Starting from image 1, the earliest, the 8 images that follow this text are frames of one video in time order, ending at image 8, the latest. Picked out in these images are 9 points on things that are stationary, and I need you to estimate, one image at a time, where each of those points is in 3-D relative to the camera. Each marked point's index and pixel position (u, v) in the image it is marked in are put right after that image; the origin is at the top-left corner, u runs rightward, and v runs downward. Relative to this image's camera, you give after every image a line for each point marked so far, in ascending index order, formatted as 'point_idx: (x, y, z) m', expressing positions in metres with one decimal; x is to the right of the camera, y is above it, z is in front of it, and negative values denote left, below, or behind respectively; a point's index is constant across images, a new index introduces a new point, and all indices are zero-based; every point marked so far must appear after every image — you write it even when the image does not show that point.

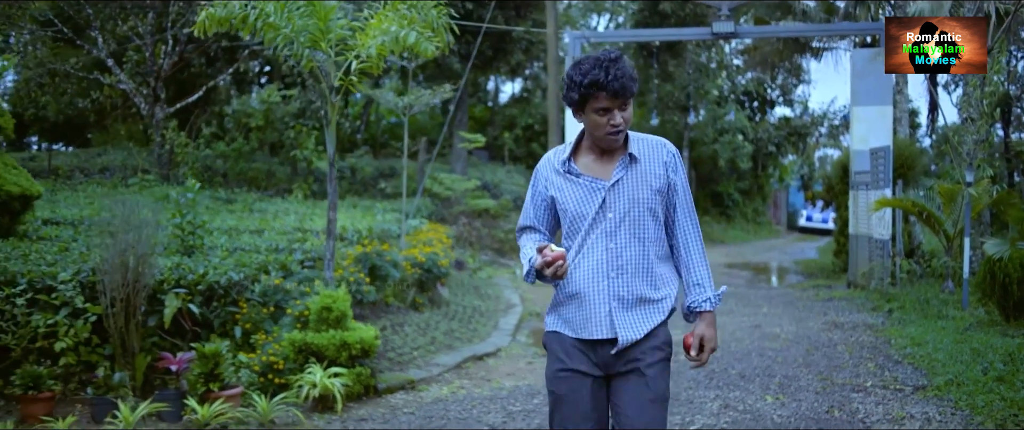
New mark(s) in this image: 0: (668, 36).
0: (+1.2, +1.4, +8.6) m
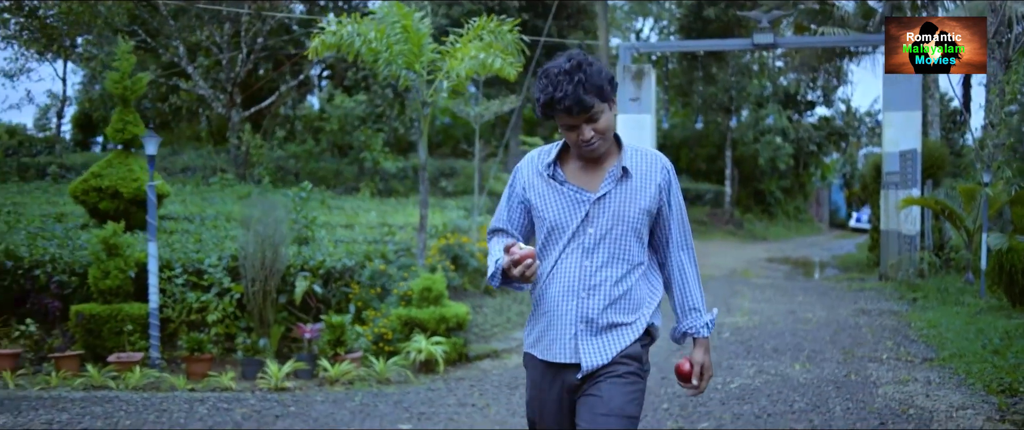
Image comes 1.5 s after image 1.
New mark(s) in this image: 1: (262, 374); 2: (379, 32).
0: (+1.7, +1.4, +9.5) m
1: (-1.1, -0.7, +5.2) m
2: (-0.8, +1.0, +6.7) m
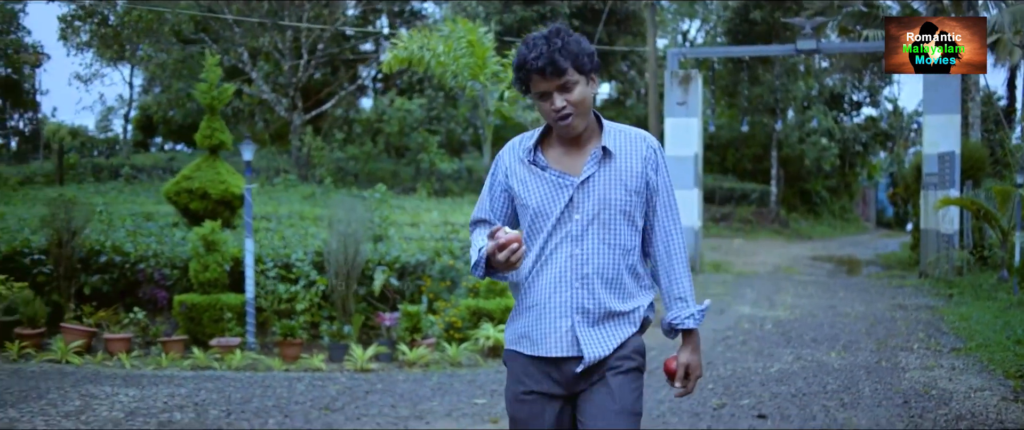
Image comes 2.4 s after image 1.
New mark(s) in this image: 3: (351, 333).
0: (+2.1, +1.4, +10.0) m
1: (-0.8, -0.7, +5.8) m
2: (-0.4, +1.0, +7.2) m
3: (-0.9, -0.6, +6.1) m
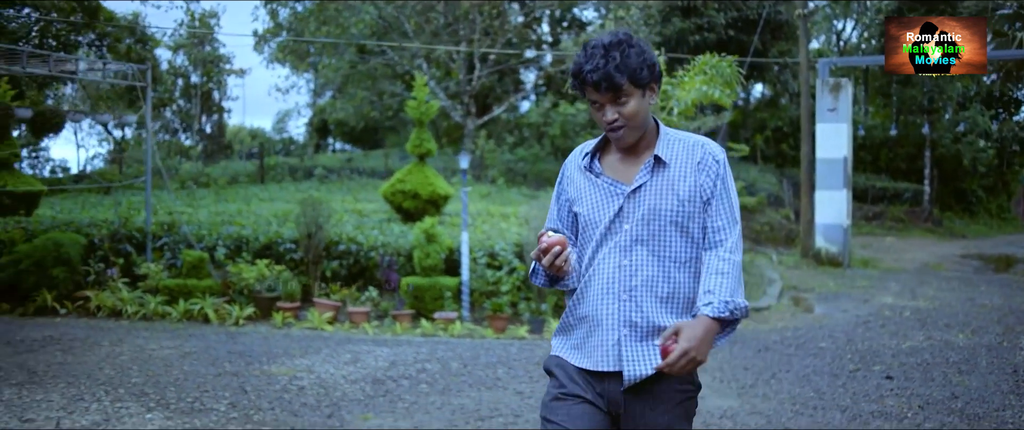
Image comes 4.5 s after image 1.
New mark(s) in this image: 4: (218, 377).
0: (+3.7, +1.4, +10.8) m
1: (+0.2, -0.7, +7.0) m
2: (+0.8, +1.1, +8.4) m
3: (+0.2, -0.6, +7.4) m
4: (-1.4, -0.8, +5.4) m
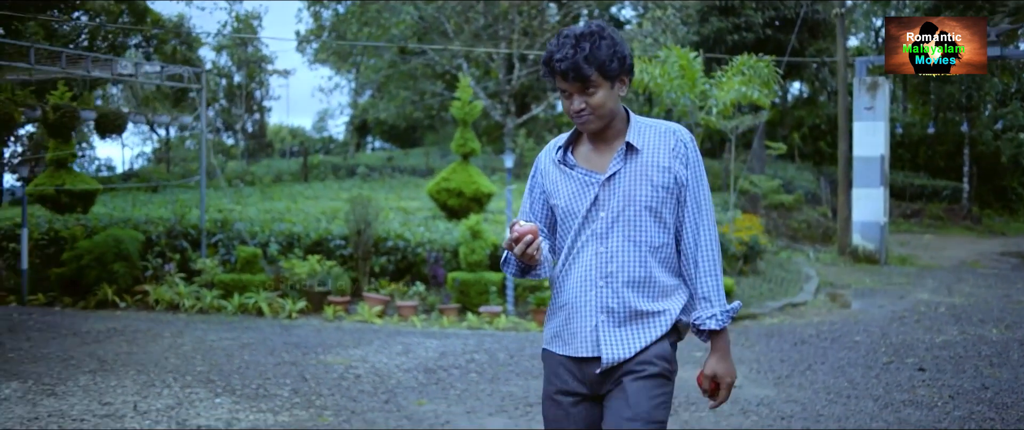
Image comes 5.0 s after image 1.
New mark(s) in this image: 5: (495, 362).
0: (+4.1, +1.4, +11.0) m
1: (+0.5, -0.7, +7.3) m
2: (+1.1, +1.1, +8.6) m
3: (+0.5, -0.6, +7.6) m
4: (-1.2, -0.7, +5.6) m
5: (-0.1, -0.7, +5.8) m
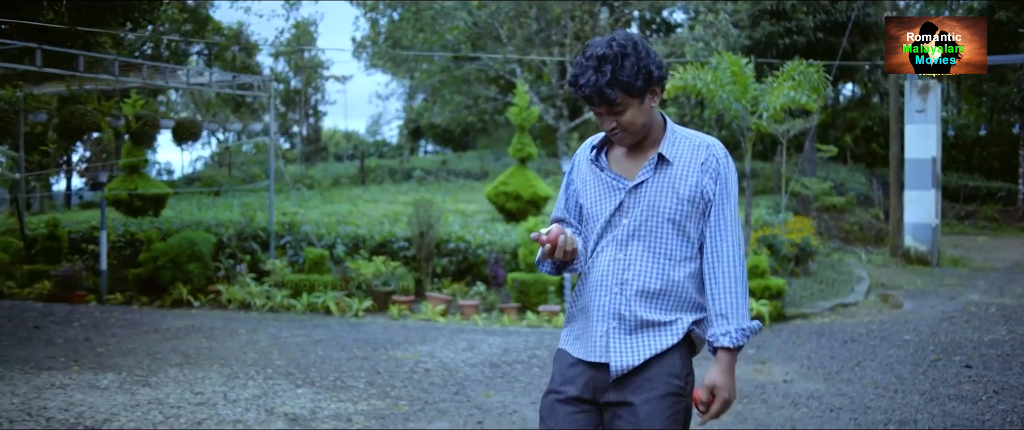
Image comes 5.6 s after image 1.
0: (+4.6, +1.4, +11.1) m
1: (+0.9, -0.7, +7.5) m
2: (+1.6, +1.1, +8.9) m
3: (+0.9, -0.6, +7.9) m
4: (-0.8, -0.8, +6.0) m
5: (+0.2, -0.8, +6.1) m
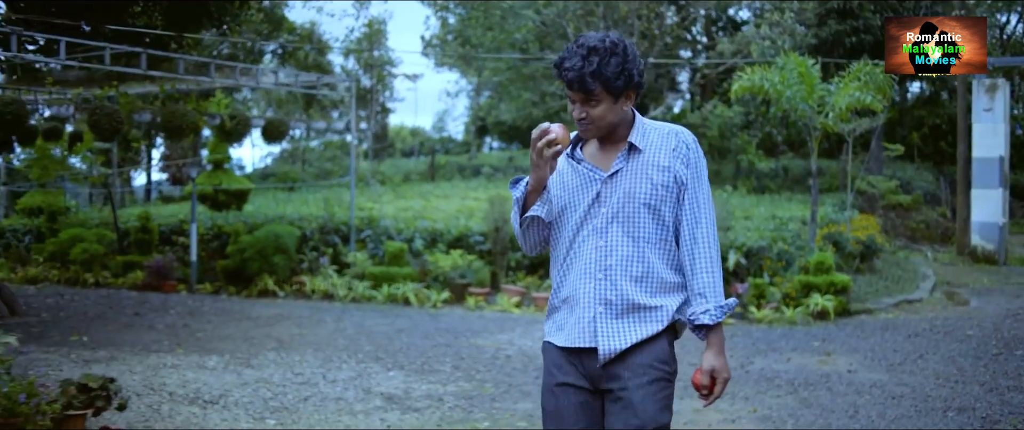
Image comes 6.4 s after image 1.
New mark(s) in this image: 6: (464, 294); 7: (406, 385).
0: (+5.3, +1.4, +11.1) m
1: (+1.3, -0.7, +7.8) m
2: (+2.1, +1.1, +9.1) m
3: (+1.4, -0.6, +8.2) m
4: (-0.4, -0.7, +6.4) m
5: (+0.6, -0.7, +6.4) m
6: (-0.4, -0.6, +9.2) m
7: (-0.5, -0.8, +5.1) m
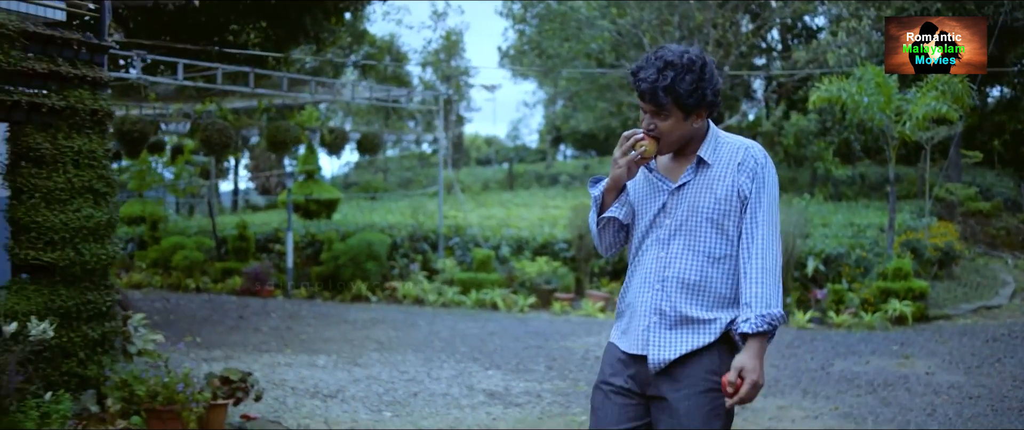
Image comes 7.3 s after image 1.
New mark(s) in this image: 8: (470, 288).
0: (+6.1, +1.4, +11.1) m
1: (+2.0, -0.7, +8.0) m
2: (+2.8, +1.0, +9.3) m
3: (+2.0, -0.7, +8.4) m
4: (+0.1, -0.8, +6.7) m
5: (+1.2, -0.8, +6.7) m
6: (+0.3, -0.7, +9.6) m
7: (0.0, -0.8, +5.5) m
8: (-0.4, -0.6, +9.6) m
